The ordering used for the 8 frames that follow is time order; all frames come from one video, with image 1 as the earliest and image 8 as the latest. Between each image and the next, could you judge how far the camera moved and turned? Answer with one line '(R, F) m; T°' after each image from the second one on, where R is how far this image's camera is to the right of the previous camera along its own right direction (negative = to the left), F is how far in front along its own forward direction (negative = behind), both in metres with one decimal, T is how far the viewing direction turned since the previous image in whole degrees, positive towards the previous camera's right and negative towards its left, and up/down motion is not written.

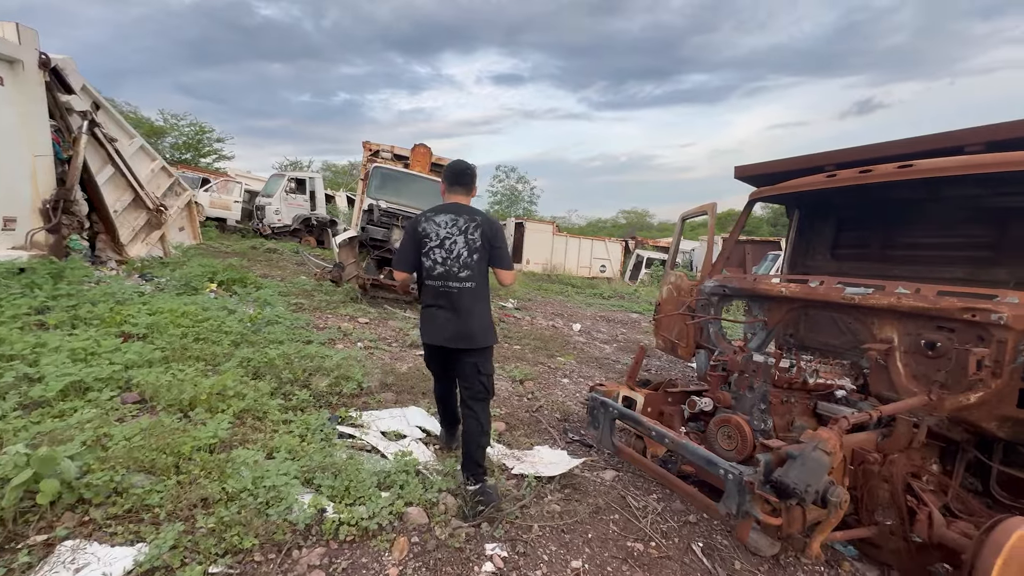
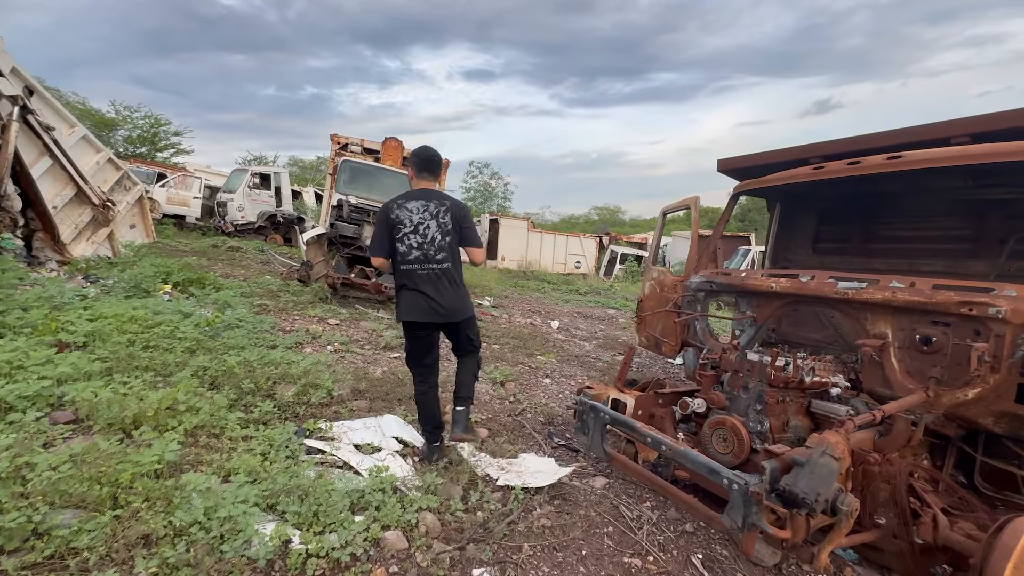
(-0.1, +0.2) m; +3°
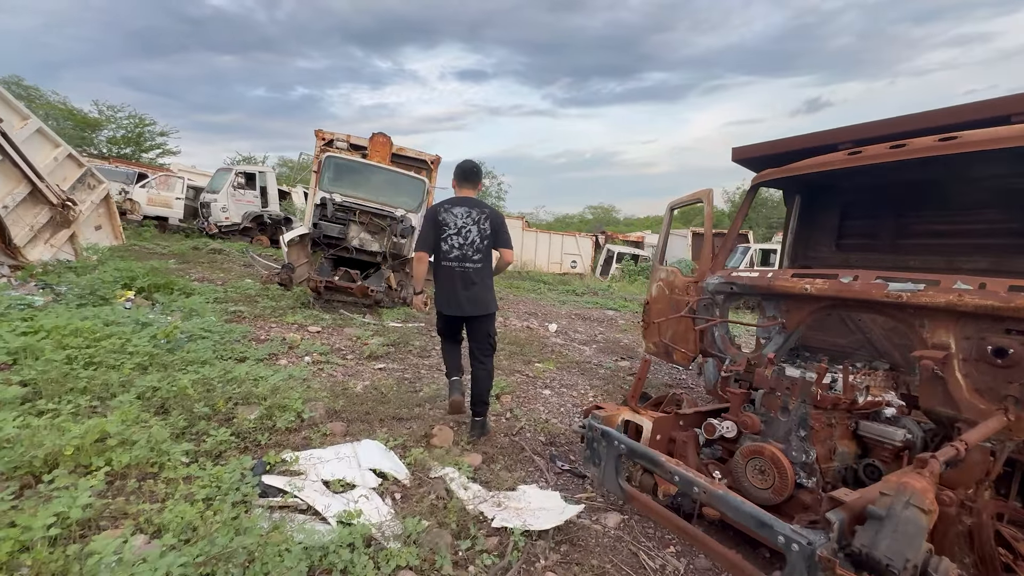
(0.0, +0.4) m; +1°
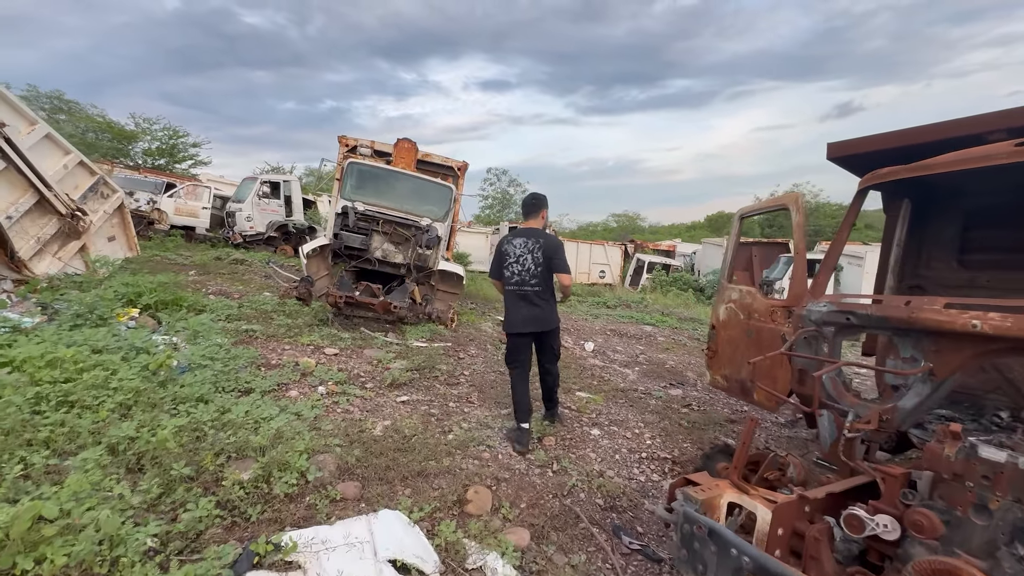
(-0.2, +0.6) m; -3°
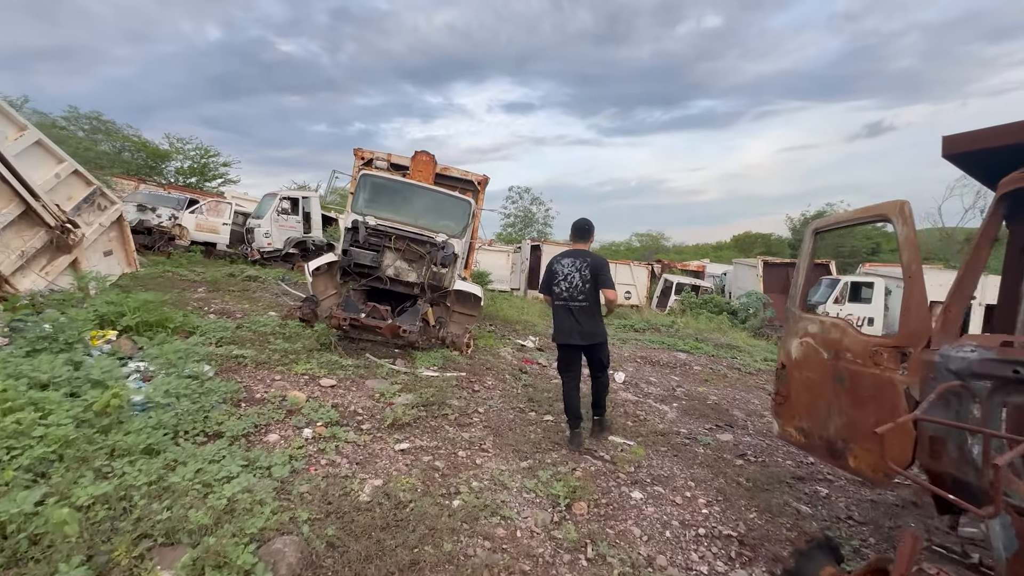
(0.0, +0.7) m; -3°
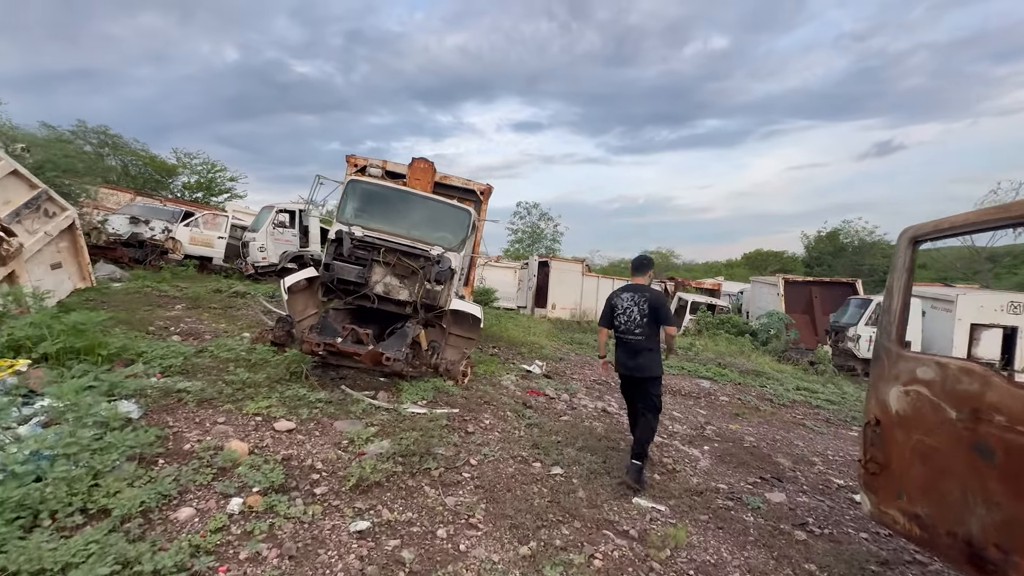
(+0.1, +0.8) m; -1°
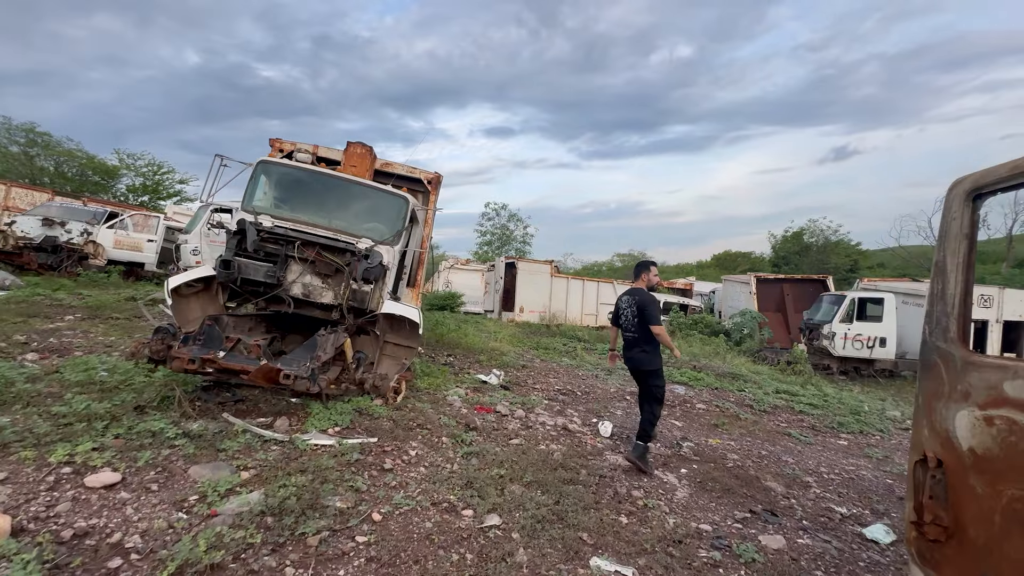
(+0.4, +0.9) m; +3°
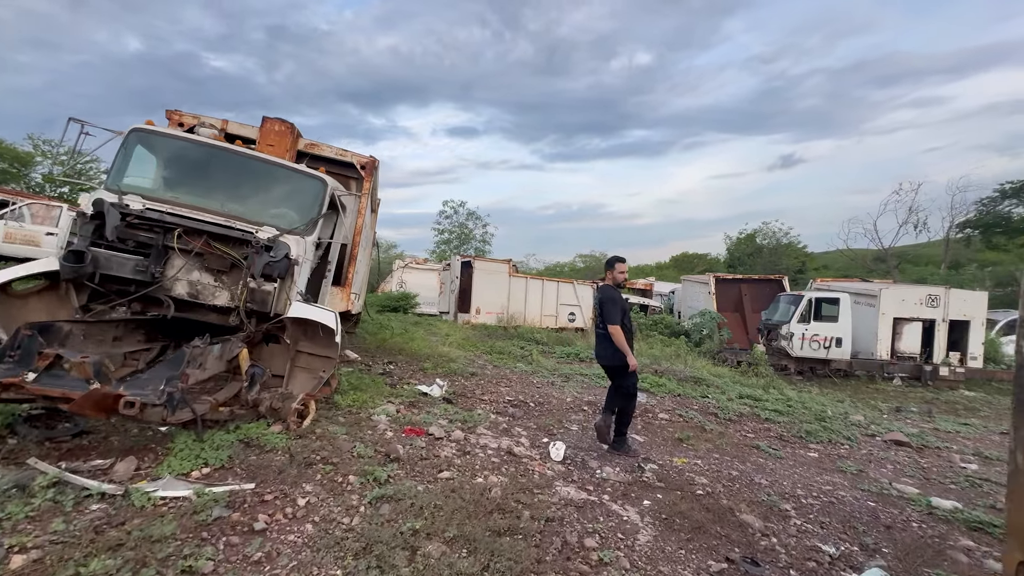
(+0.3, +0.8) m; +5°
